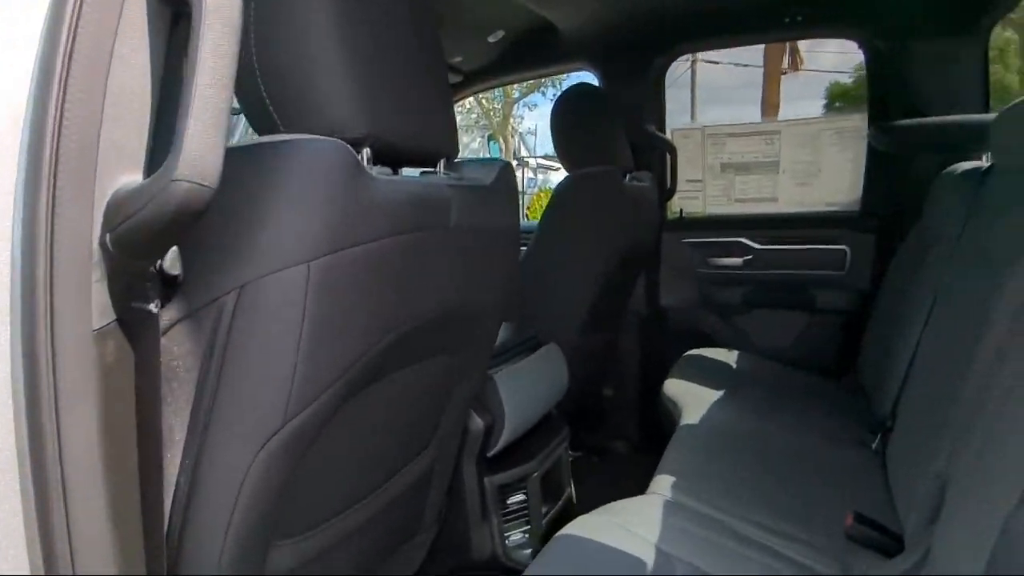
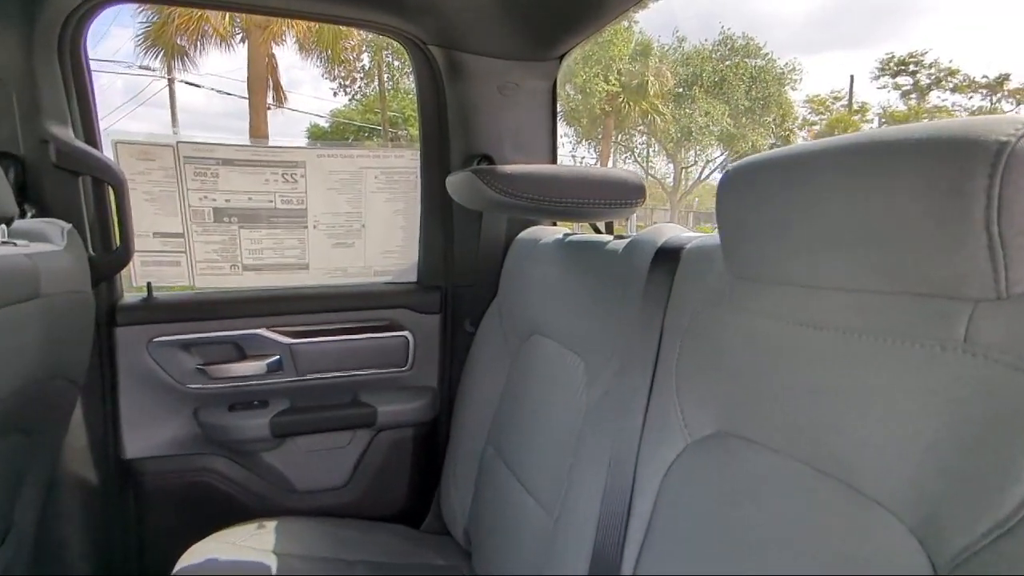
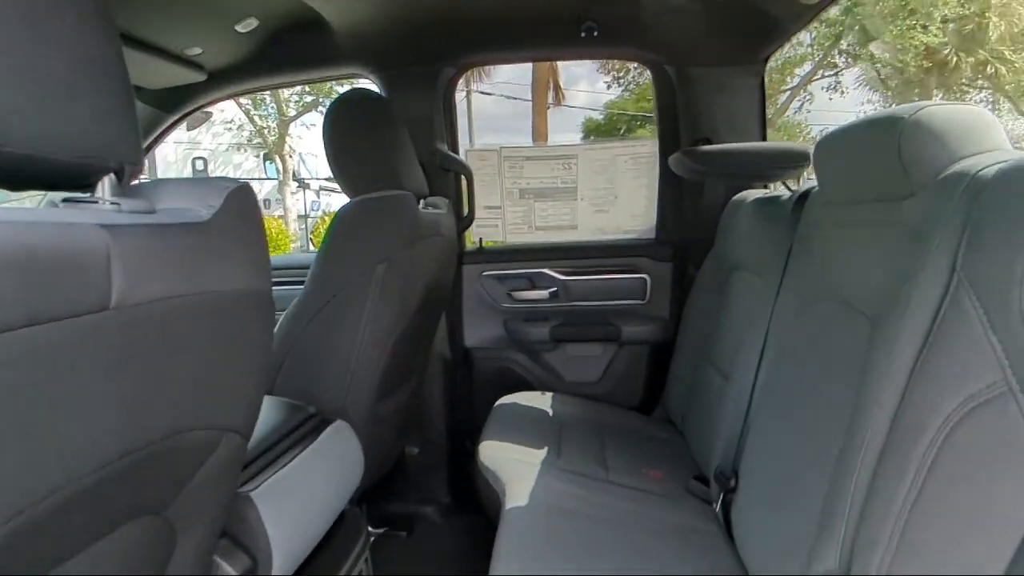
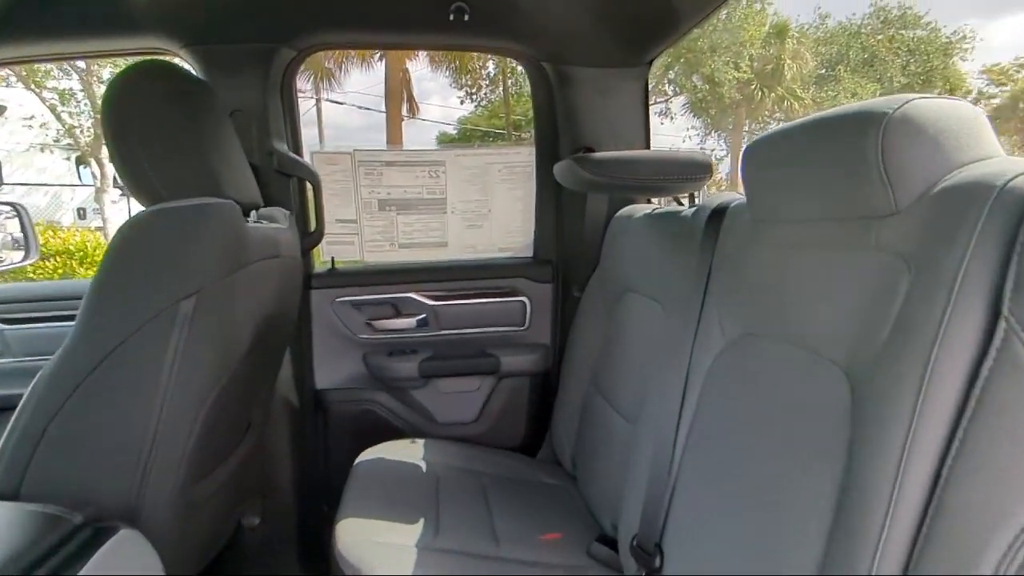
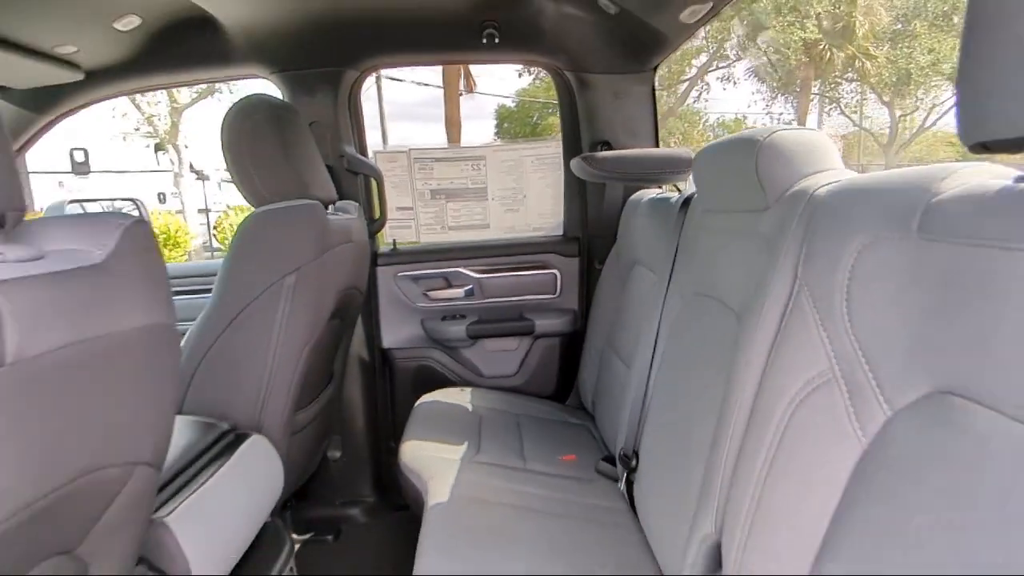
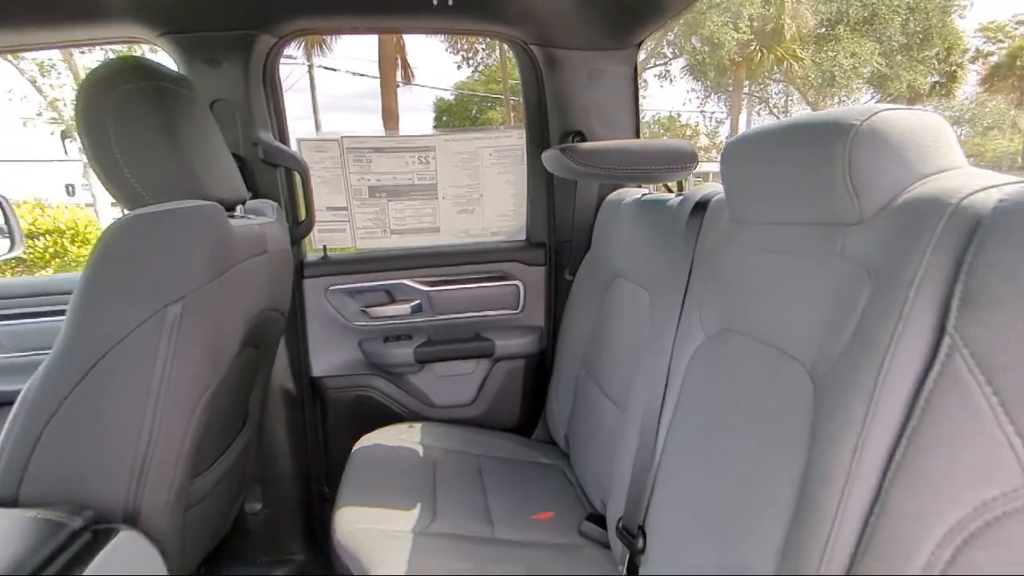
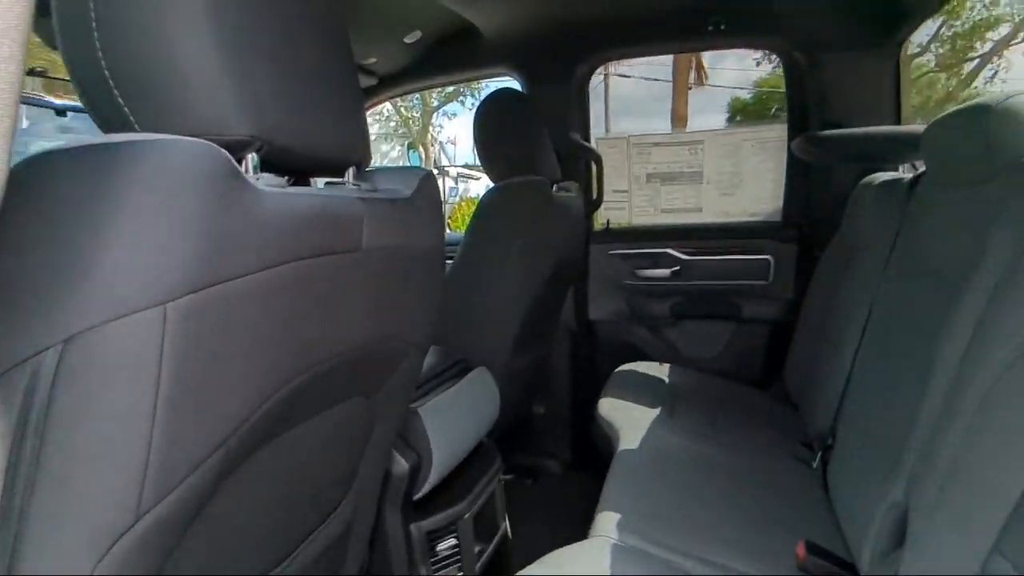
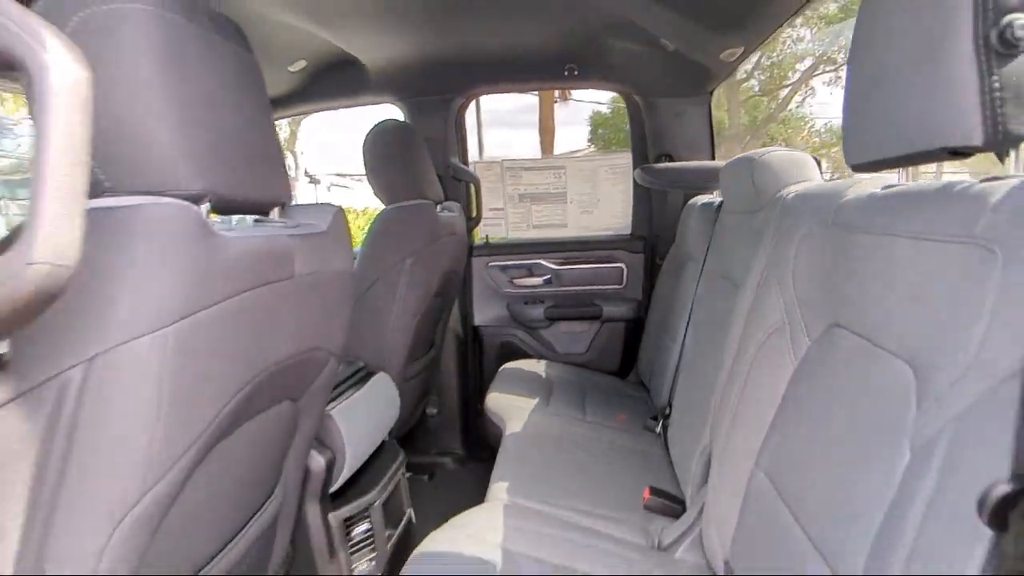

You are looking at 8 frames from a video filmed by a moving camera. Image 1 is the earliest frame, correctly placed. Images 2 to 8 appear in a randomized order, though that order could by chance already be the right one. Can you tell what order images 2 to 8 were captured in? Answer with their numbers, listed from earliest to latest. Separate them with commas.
7, 3, 4, 2, 6, 5, 8
